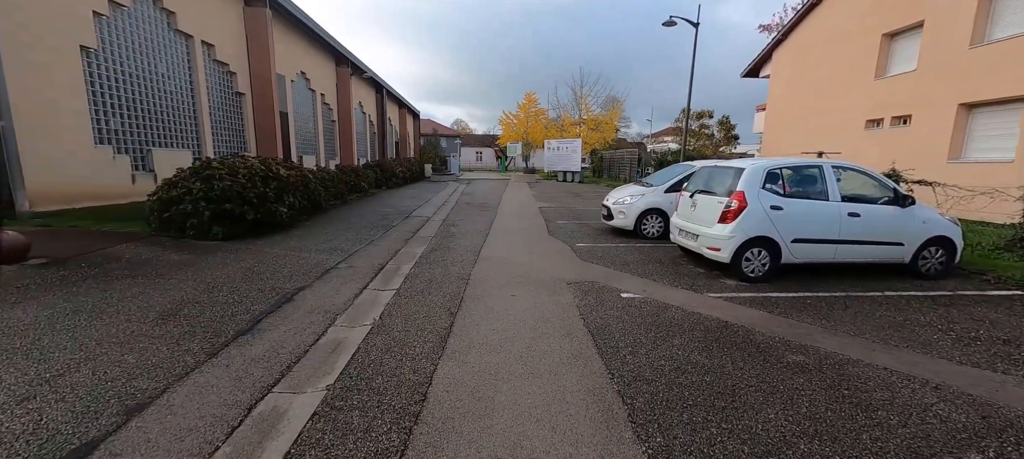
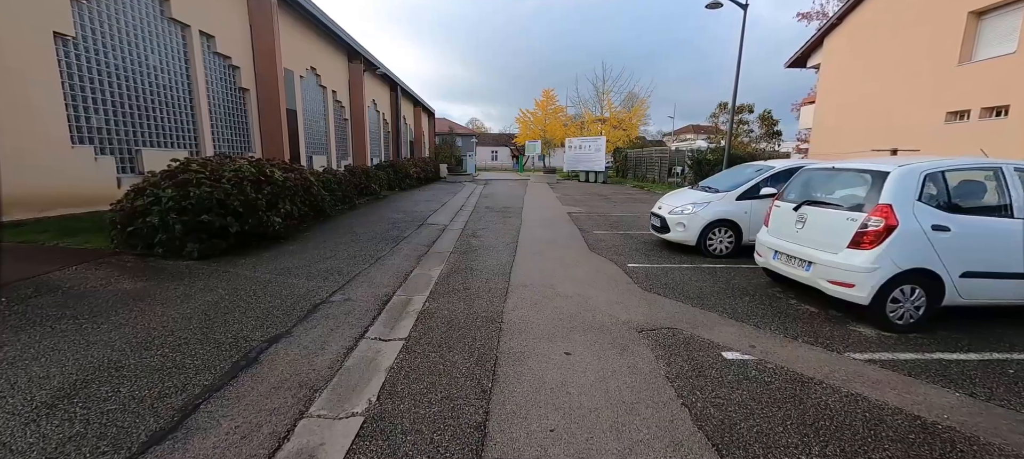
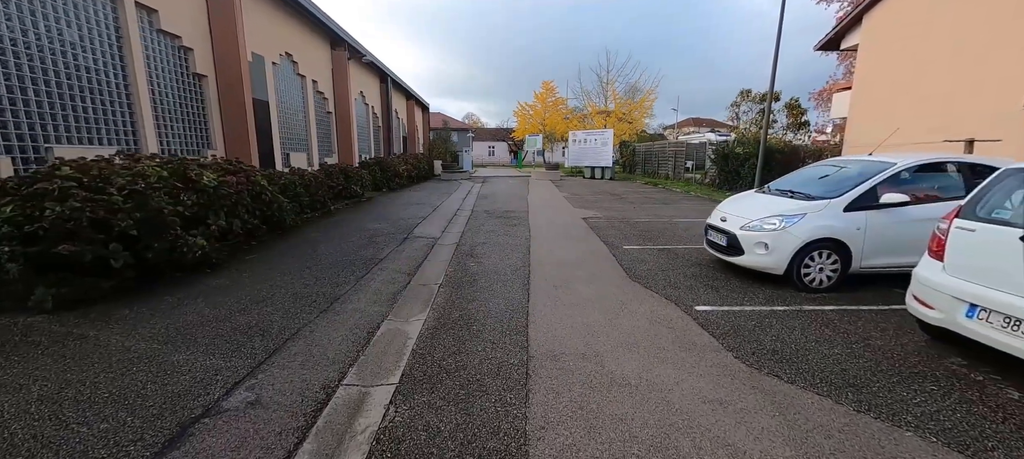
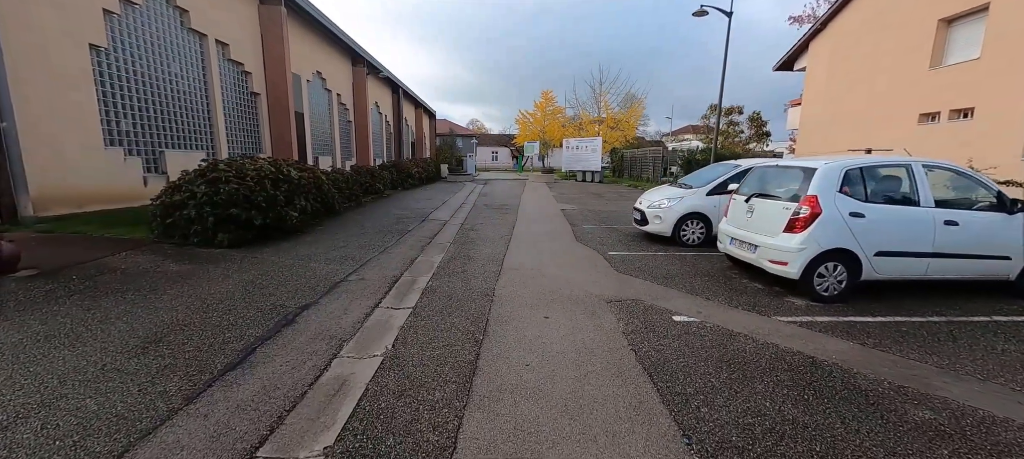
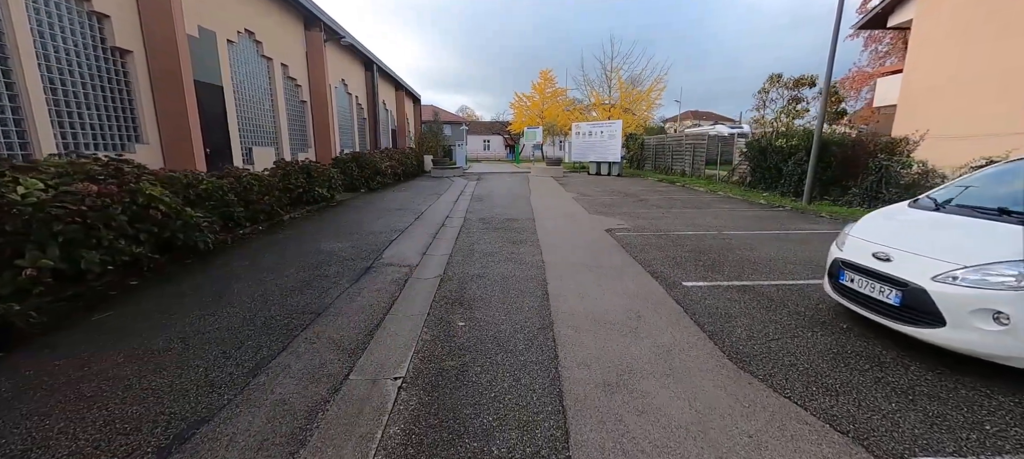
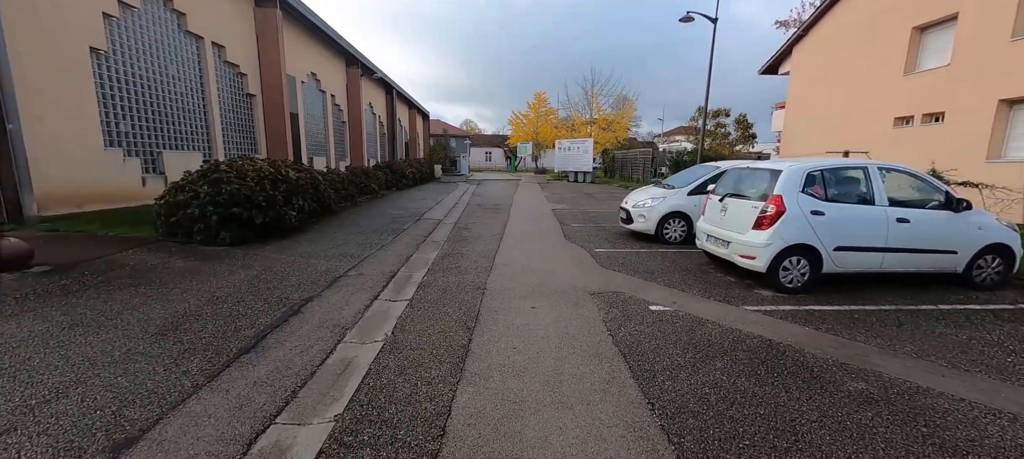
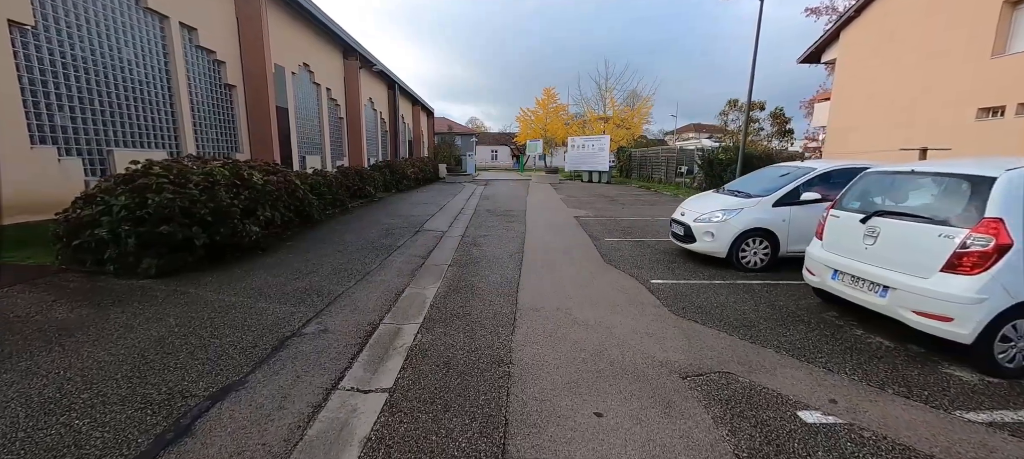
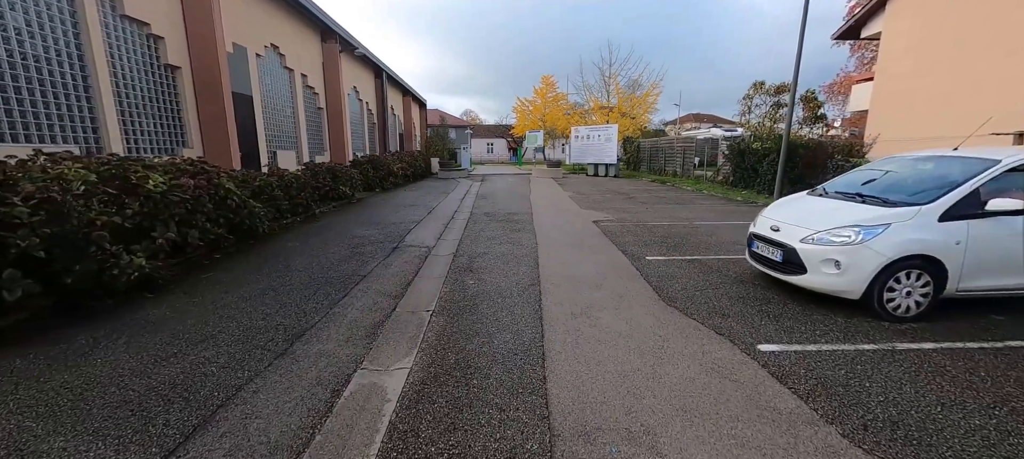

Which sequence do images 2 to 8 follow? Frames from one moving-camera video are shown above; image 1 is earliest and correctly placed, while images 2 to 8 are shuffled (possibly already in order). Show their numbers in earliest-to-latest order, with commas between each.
6, 4, 2, 7, 3, 8, 5
